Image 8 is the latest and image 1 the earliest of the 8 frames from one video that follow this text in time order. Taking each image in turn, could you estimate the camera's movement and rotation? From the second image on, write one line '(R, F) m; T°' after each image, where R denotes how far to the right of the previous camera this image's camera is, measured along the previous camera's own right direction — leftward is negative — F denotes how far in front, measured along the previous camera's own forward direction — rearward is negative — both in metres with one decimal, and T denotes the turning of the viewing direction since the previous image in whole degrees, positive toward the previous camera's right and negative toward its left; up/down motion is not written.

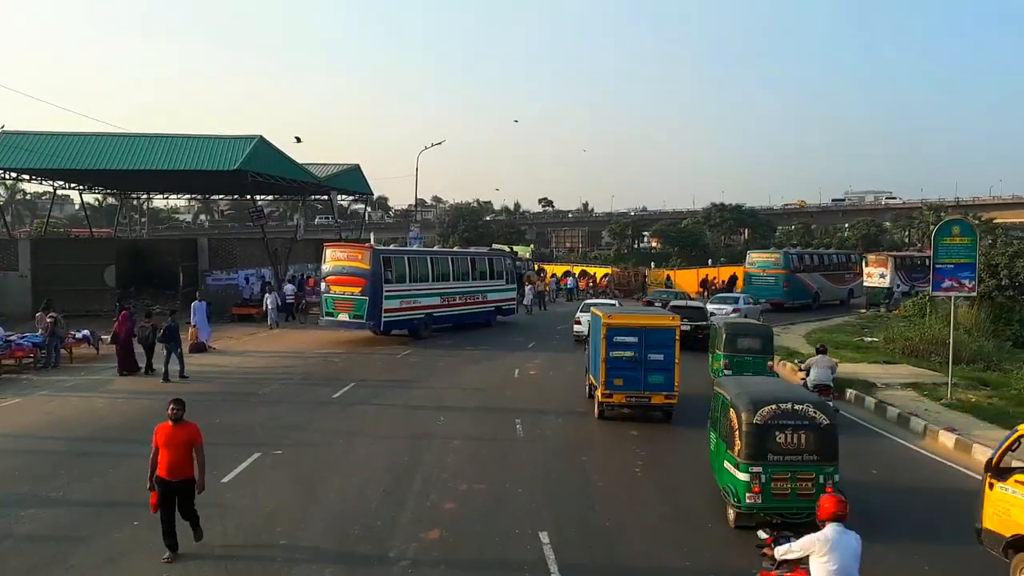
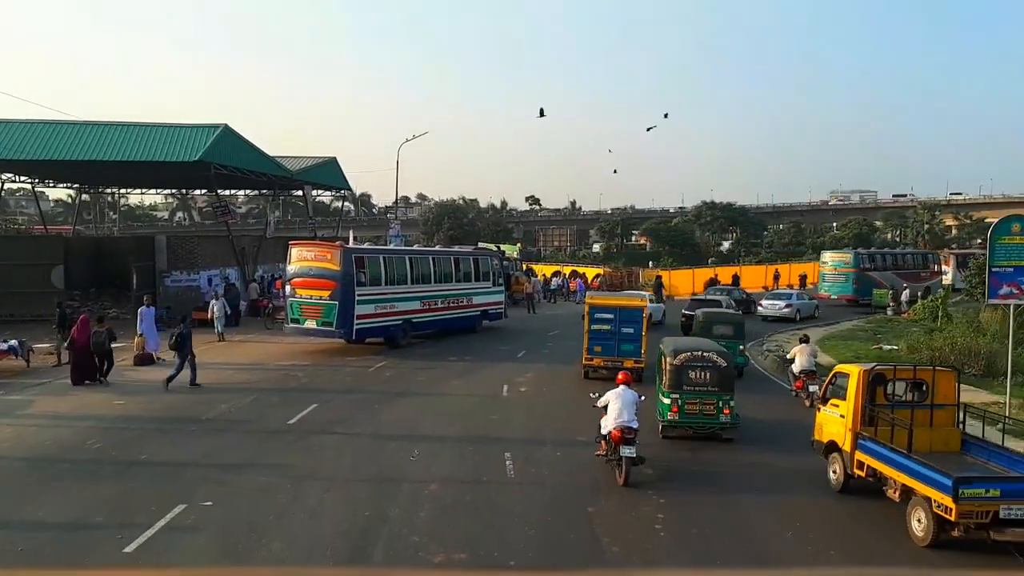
(0.0, +2.3) m; +1°
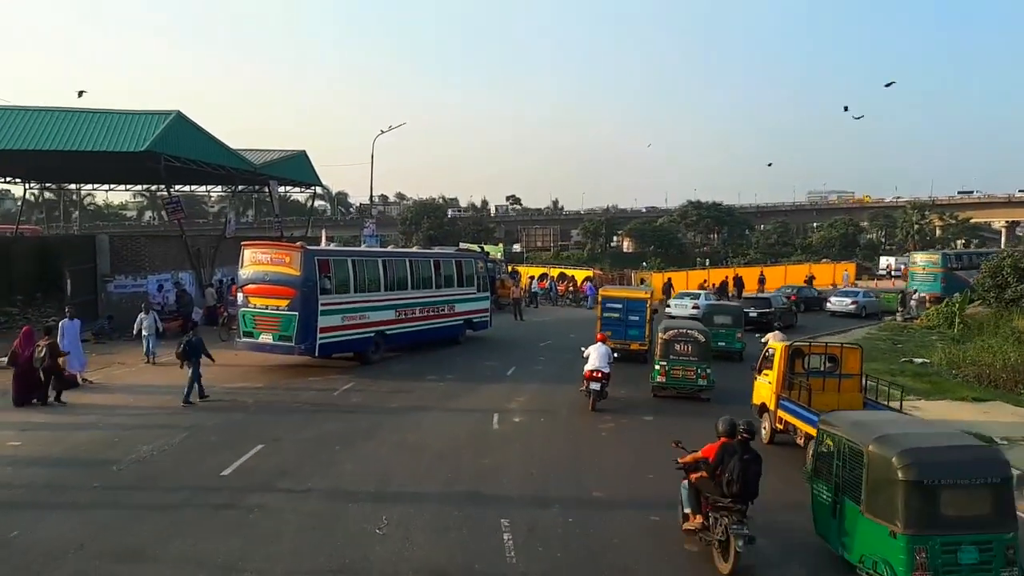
(-0.2, +2.7) m; +1°
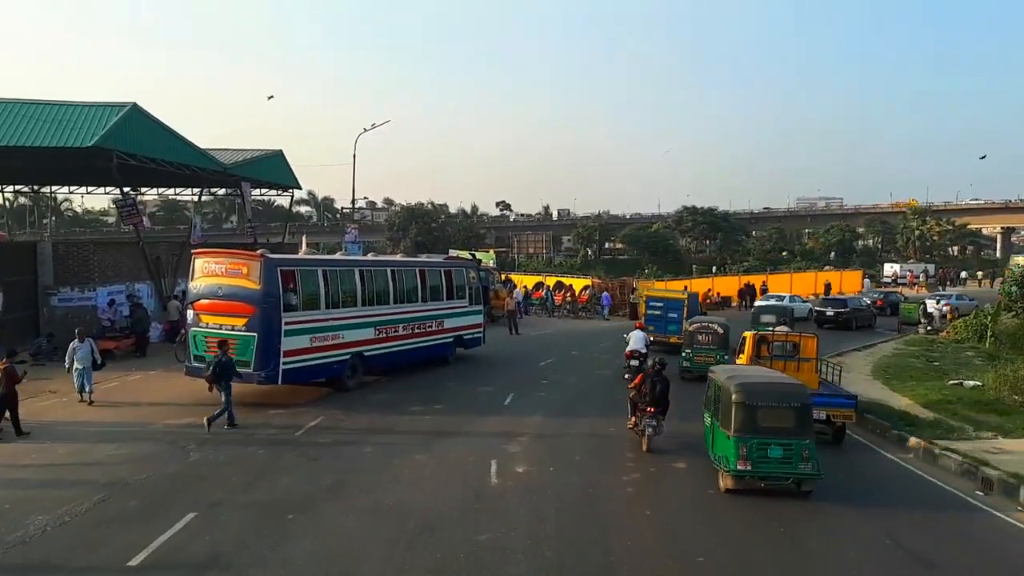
(-0.2, +2.6) m; +1°
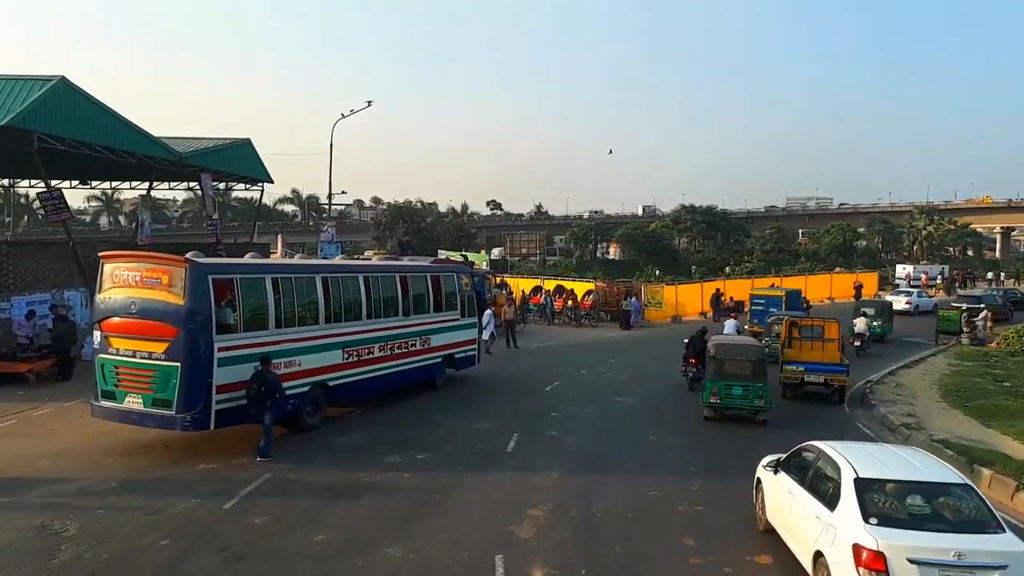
(-0.2, +3.5) m; +1°
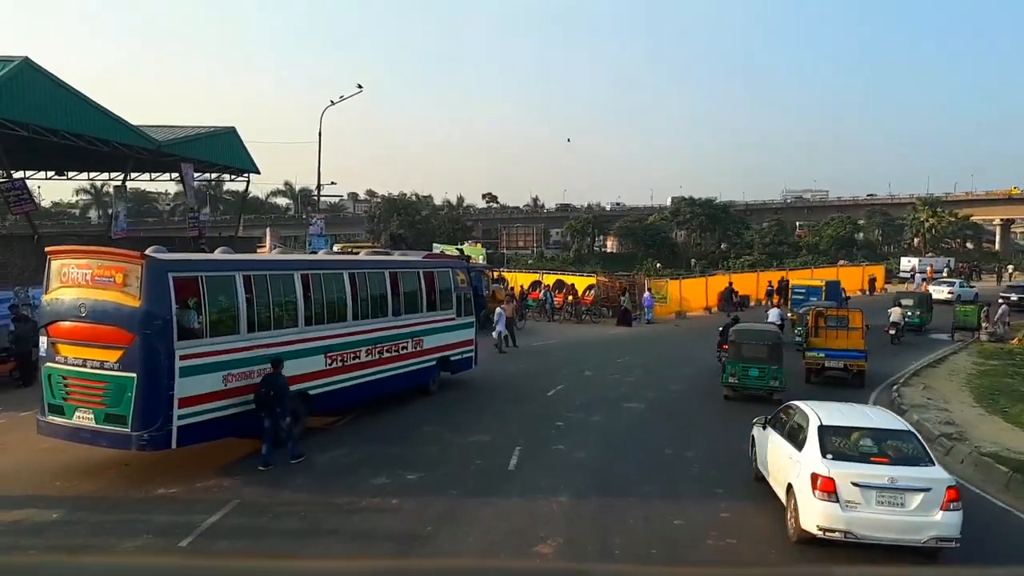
(-0.1, +1.3) m; 0°
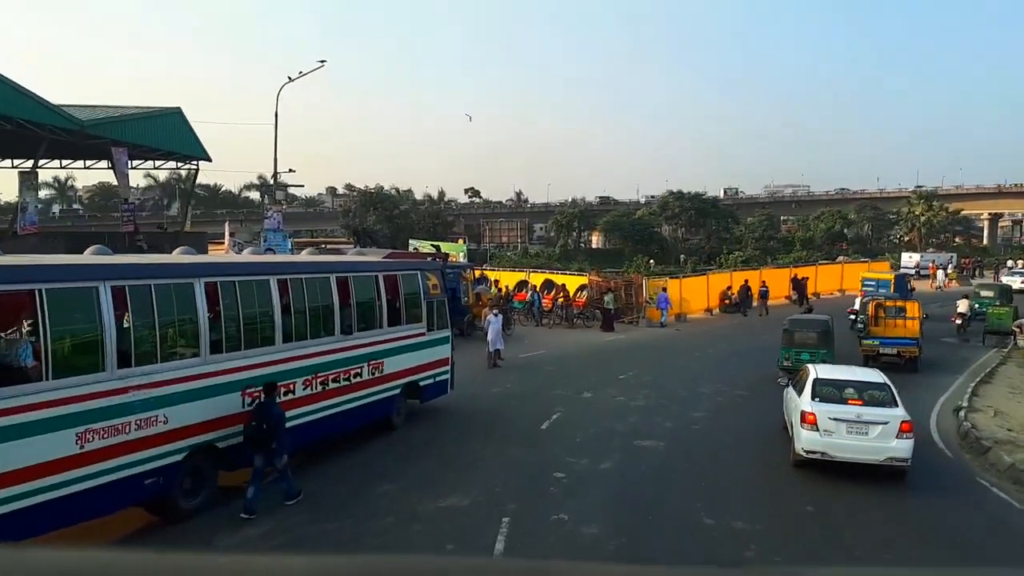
(0.0, +3.2) m; +1°
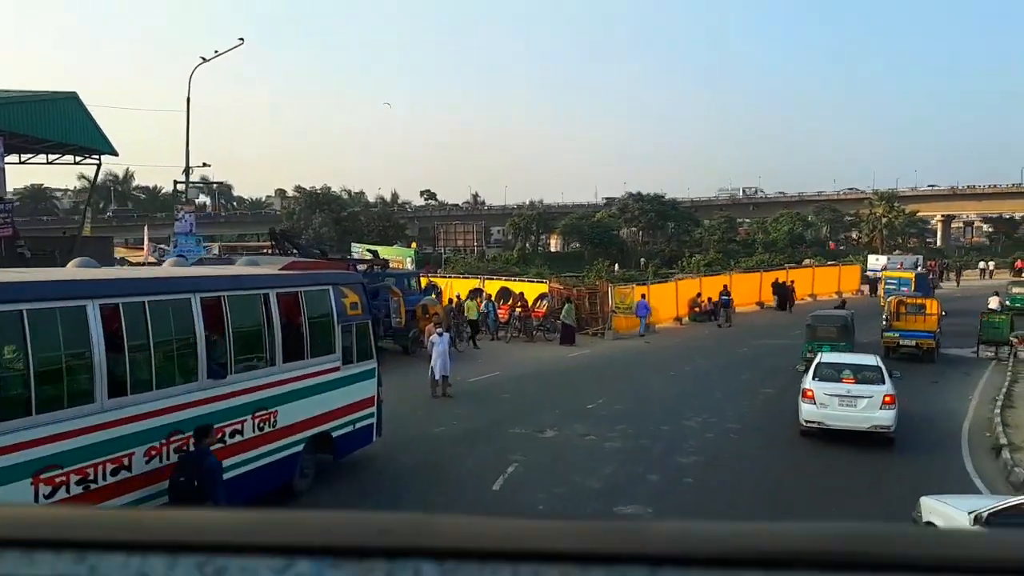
(+0.2, +2.9) m; +3°
